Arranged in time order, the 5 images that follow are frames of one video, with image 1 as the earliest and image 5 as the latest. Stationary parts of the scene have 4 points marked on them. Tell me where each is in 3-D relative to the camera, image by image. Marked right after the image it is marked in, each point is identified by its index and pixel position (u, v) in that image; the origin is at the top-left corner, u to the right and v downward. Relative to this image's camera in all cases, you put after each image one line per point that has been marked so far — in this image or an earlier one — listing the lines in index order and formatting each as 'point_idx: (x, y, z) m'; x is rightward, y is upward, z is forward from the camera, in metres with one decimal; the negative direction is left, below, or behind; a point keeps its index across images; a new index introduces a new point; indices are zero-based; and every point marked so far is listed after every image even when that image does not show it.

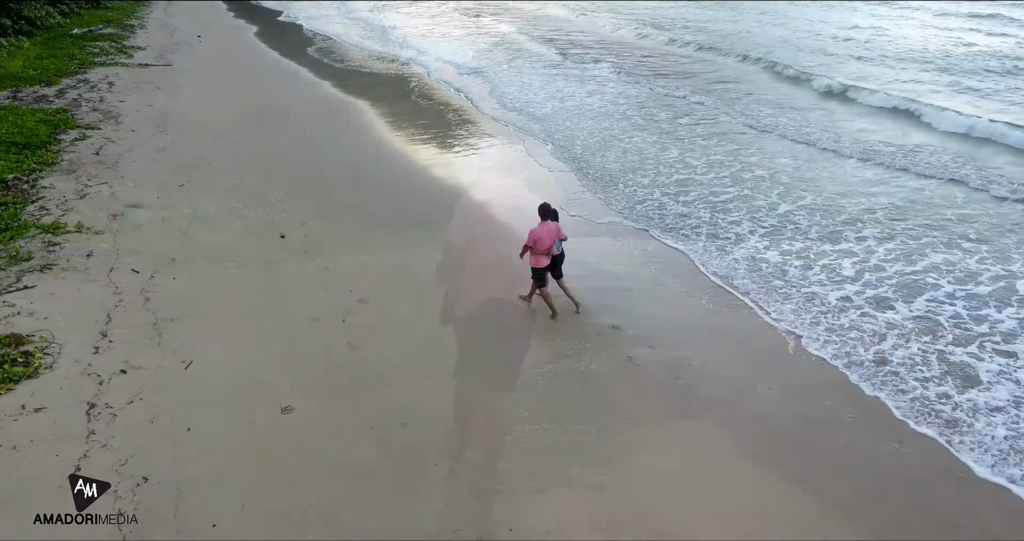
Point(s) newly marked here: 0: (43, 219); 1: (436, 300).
0: (-6.4, +0.7, +7.5) m
1: (-1.0, -0.4, +6.9) m
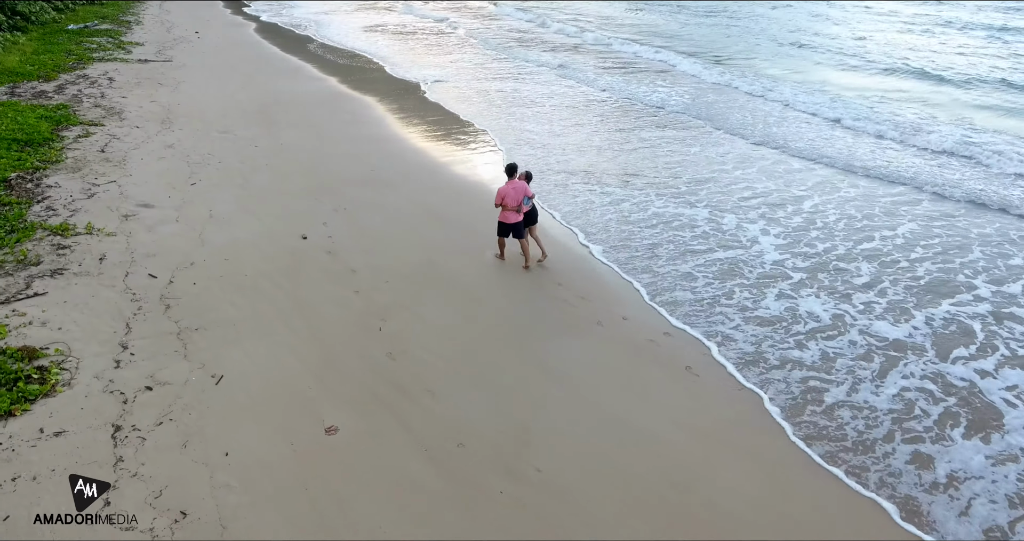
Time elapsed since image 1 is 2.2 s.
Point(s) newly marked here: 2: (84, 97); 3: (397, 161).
0: (-5.9, +0.6, +7.1) m
1: (-0.5, -0.4, +6.4) m
2: (-10.3, +4.2, +13.3) m
3: (-2.2, +2.1, +10.7) m
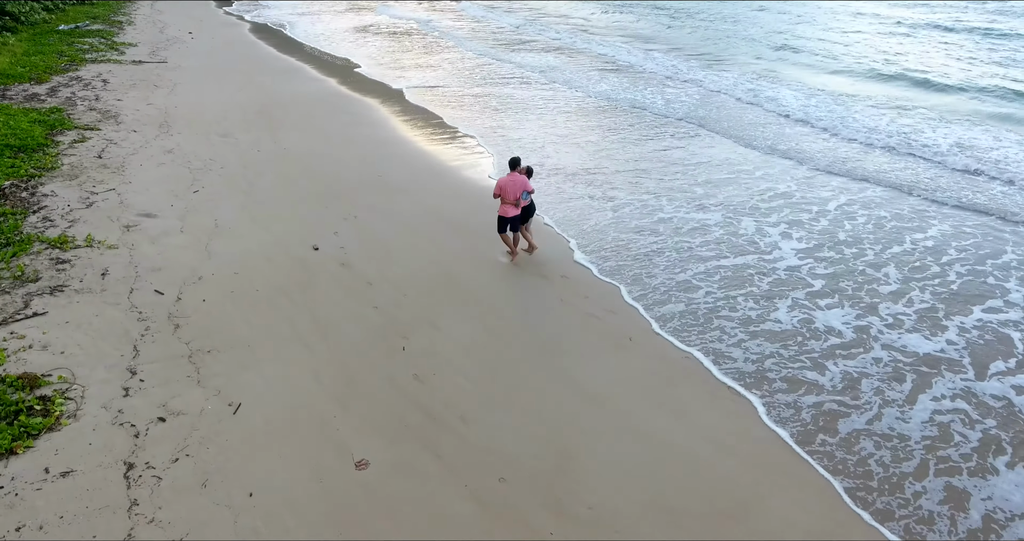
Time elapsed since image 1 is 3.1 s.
0: (-5.6, +0.5, +6.7) m
1: (-0.2, -0.5, +6.1) m
2: (-10.1, +4.0, +12.9) m
3: (-2.0, +2.0, +10.4) m
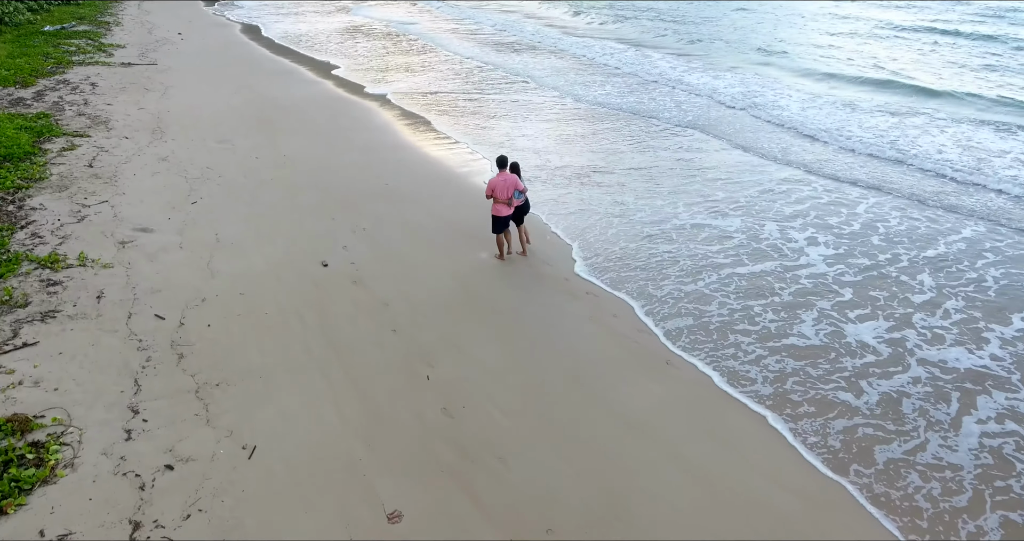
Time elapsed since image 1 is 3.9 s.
0: (-5.4, +0.2, +6.3) m
1: (+0.1, -0.7, +5.8) m
2: (-10.0, +3.7, +12.4) m
3: (-1.8, +1.8, +10.0) m
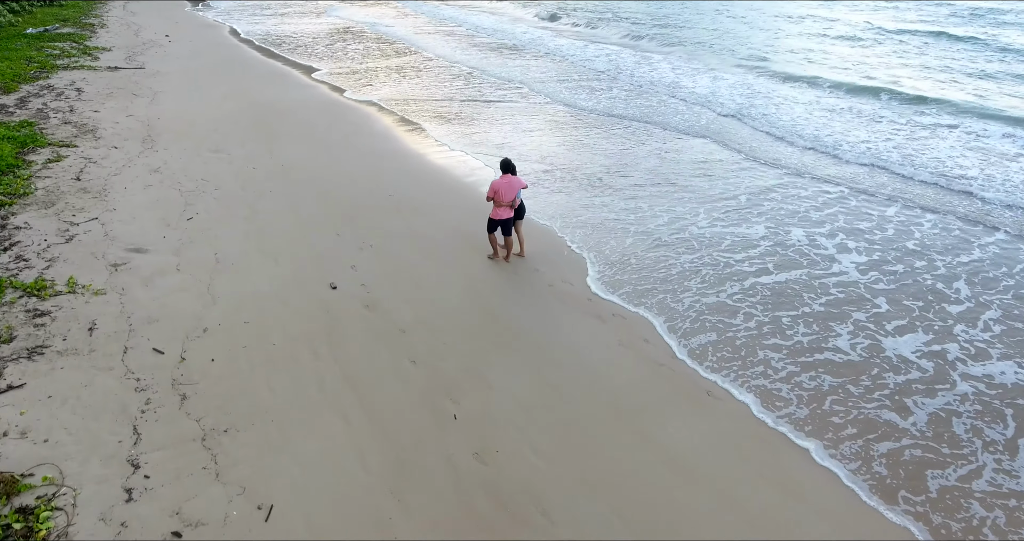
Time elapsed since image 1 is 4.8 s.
0: (-5.2, 0.0, +5.8) m
1: (+0.3, -1.0, +5.4) m
2: (-9.9, +3.4, +11.8) m
3: (-1.6, +1.5, +9.6) m
